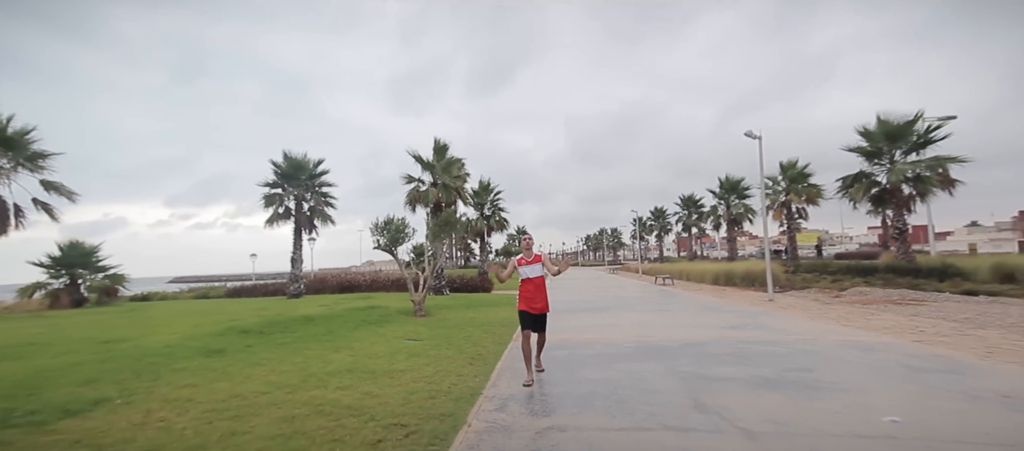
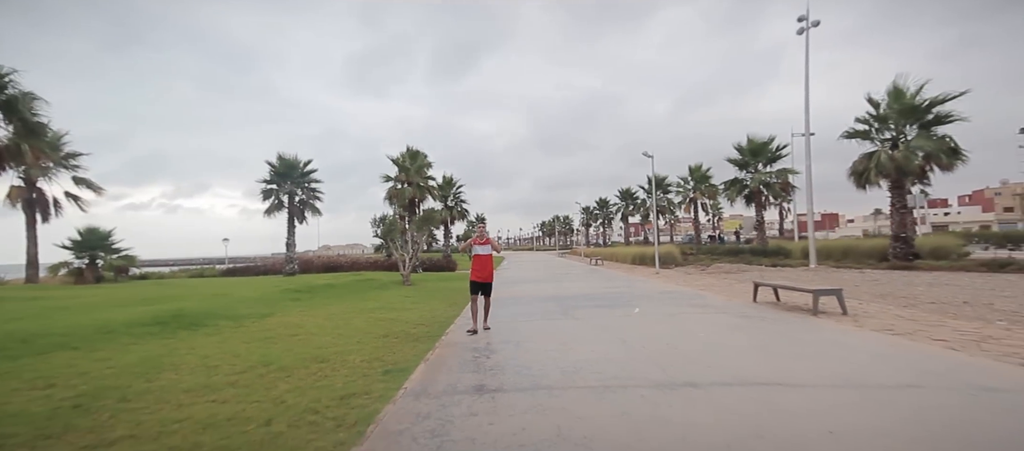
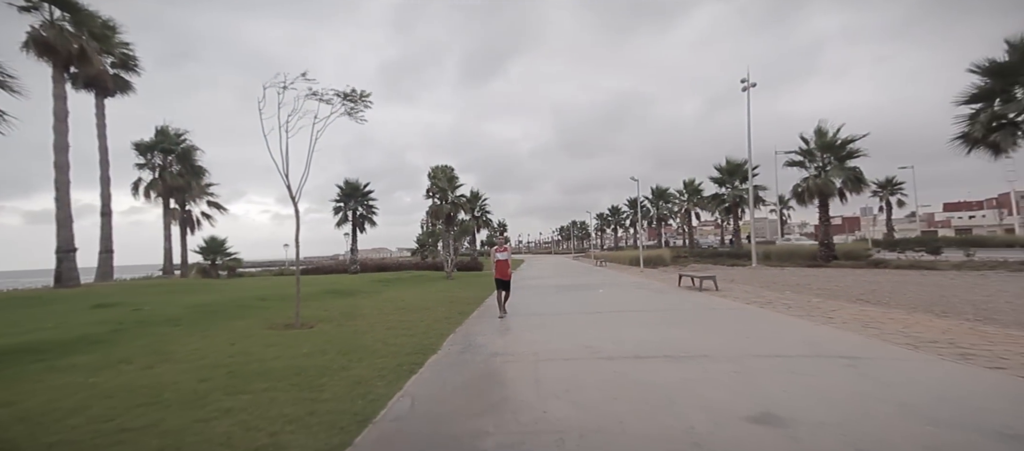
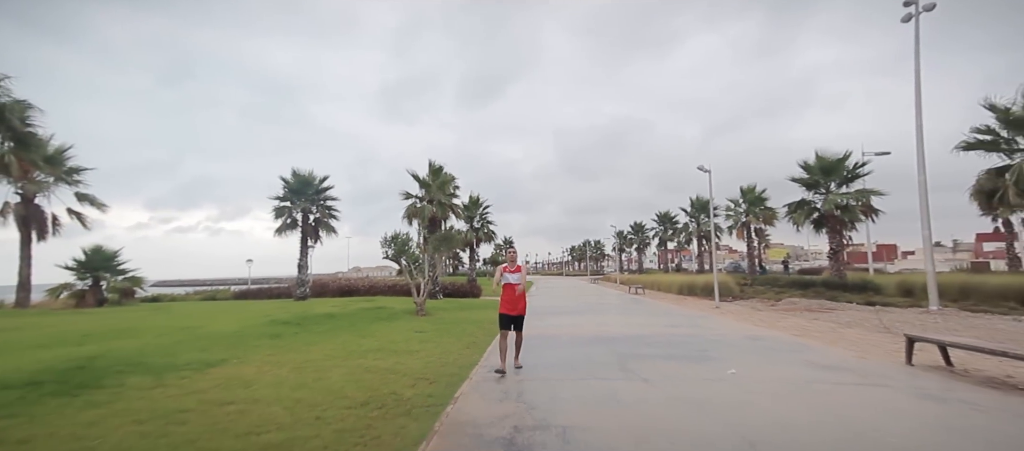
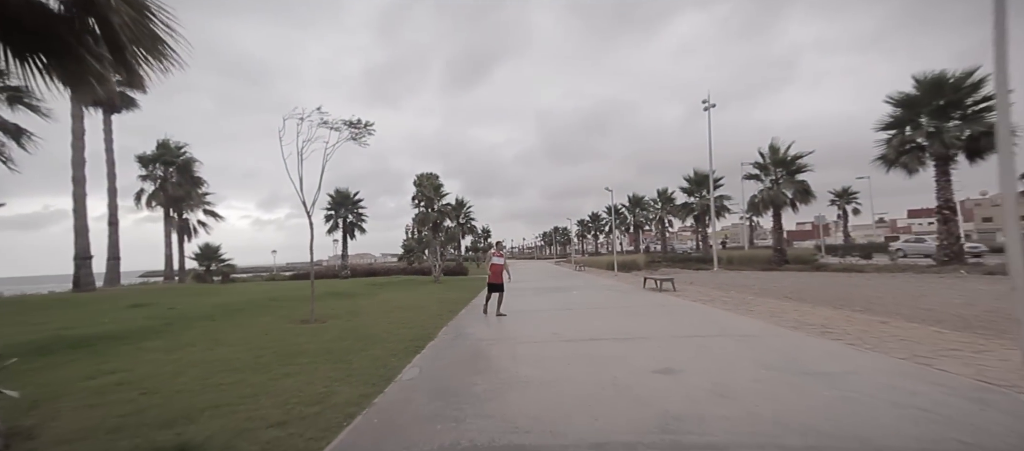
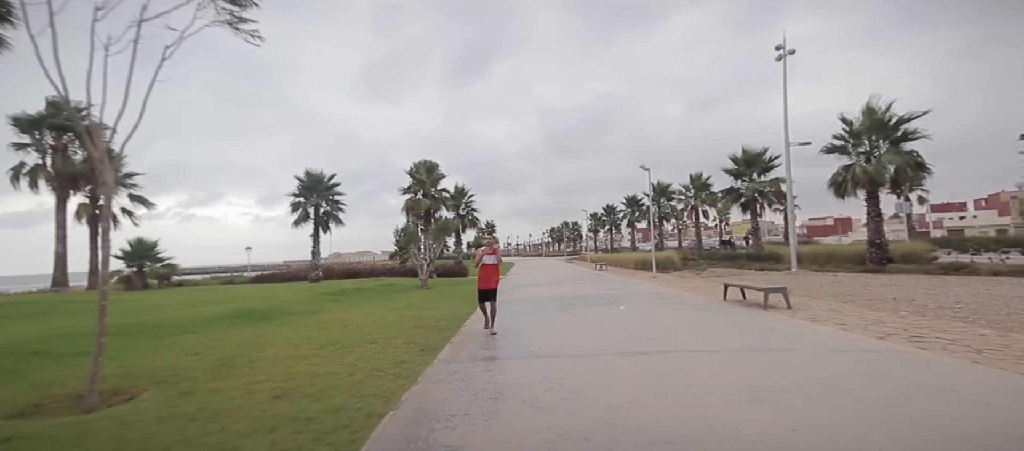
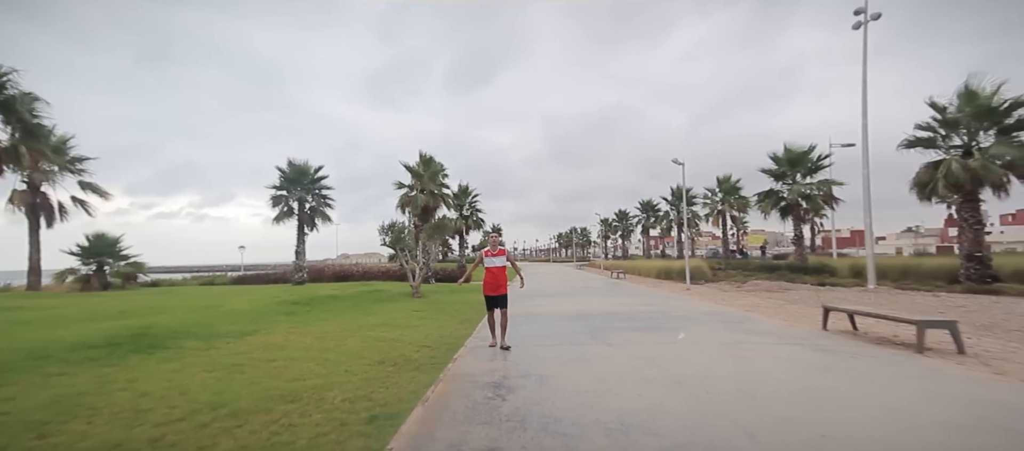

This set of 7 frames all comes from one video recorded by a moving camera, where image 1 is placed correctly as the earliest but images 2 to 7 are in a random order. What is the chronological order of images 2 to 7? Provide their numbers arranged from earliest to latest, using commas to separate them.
4, 7, 2, 6, 3, 5
